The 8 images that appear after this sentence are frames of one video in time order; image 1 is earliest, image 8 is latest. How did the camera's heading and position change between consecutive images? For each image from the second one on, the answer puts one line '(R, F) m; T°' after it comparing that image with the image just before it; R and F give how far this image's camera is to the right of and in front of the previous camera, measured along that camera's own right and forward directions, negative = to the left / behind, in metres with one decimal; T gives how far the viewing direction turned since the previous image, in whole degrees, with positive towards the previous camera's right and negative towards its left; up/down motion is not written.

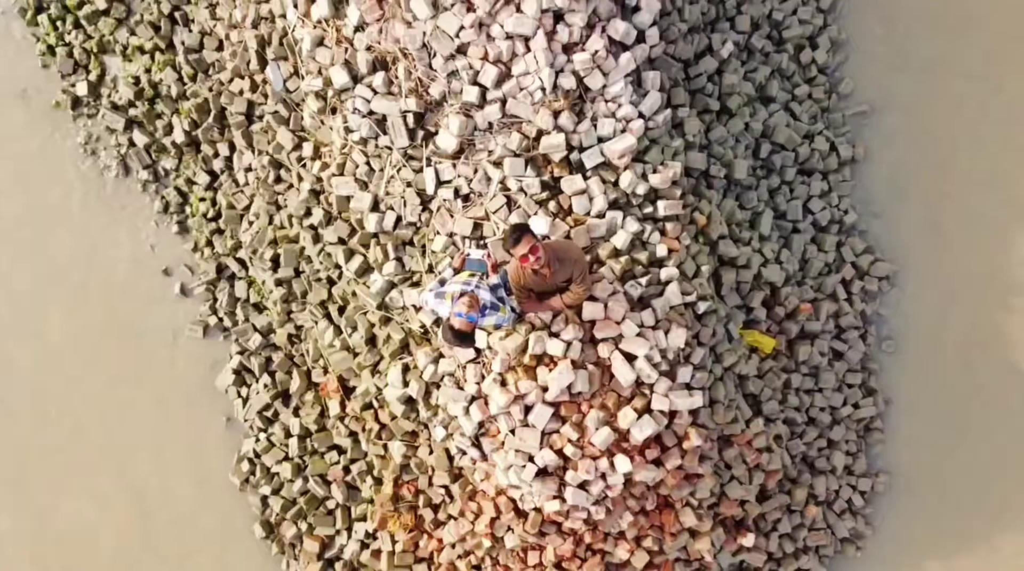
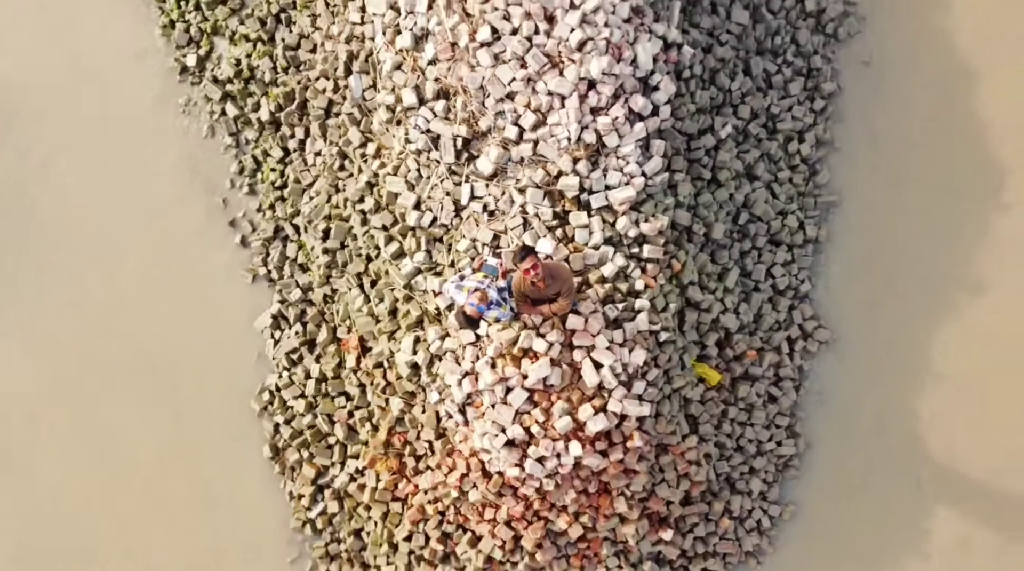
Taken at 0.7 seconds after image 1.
(0.0, -0.5) m; 0°
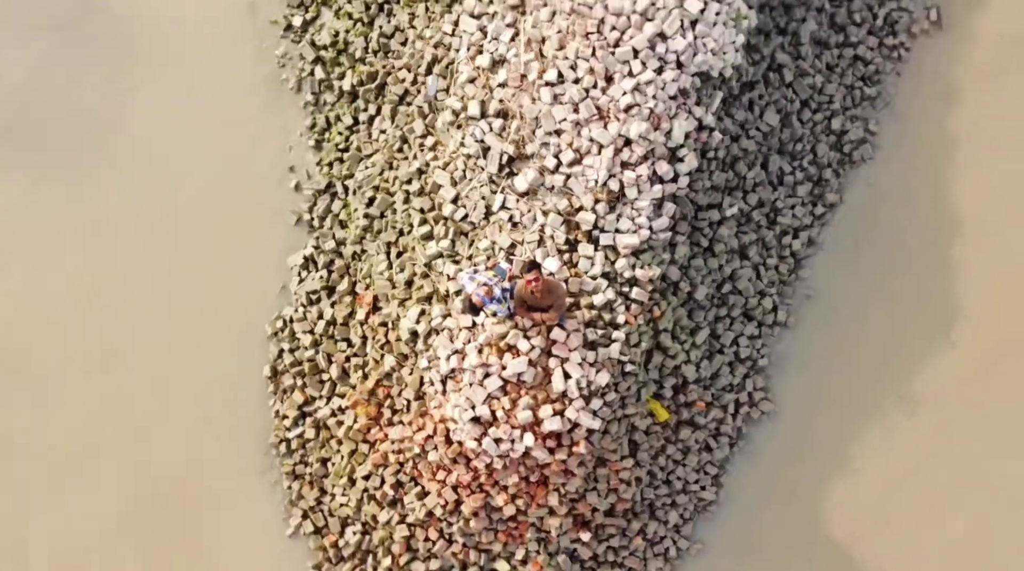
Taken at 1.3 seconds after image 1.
(0.0, -0.4) m; 0°
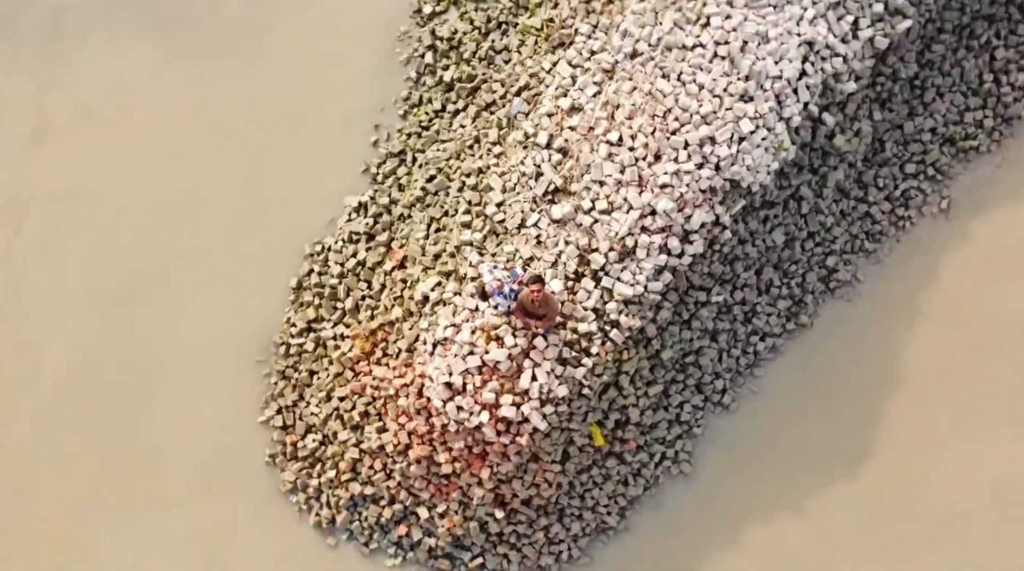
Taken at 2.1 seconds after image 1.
(0.0, -0.5) m; 0°
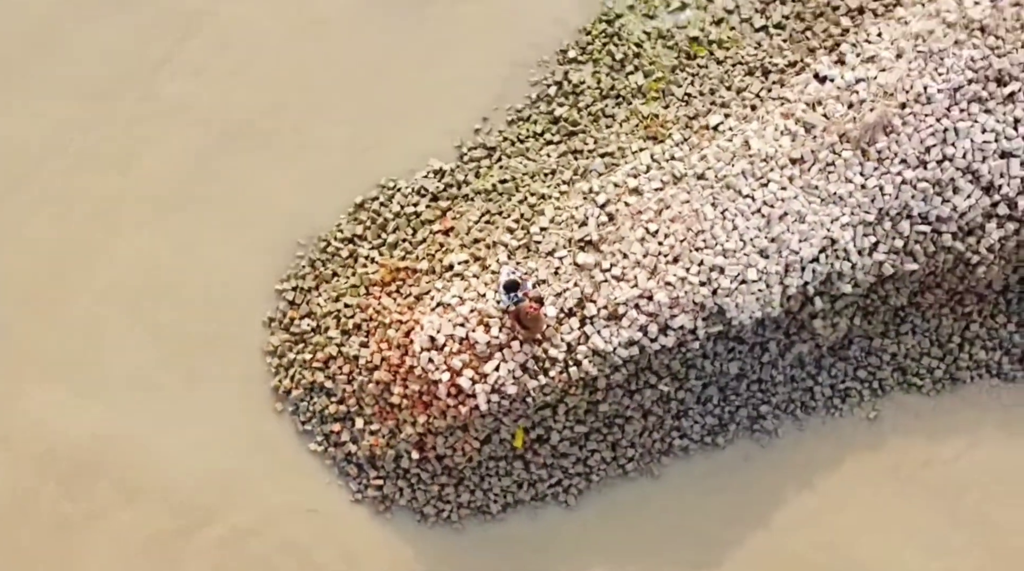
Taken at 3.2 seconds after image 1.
(0.0, -0.7) m; 0°
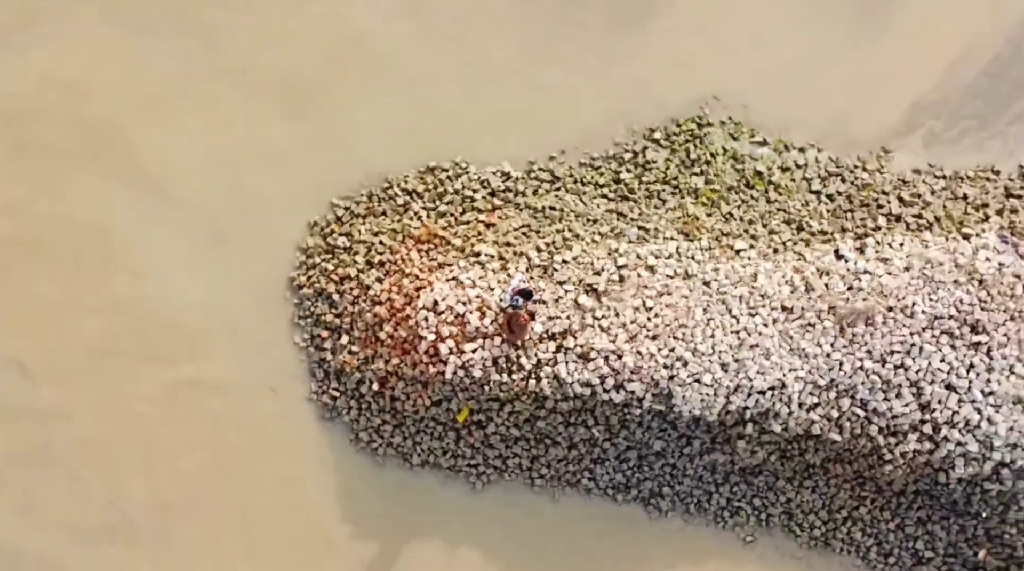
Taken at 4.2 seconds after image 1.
(0.0, -0.6) m; 0°
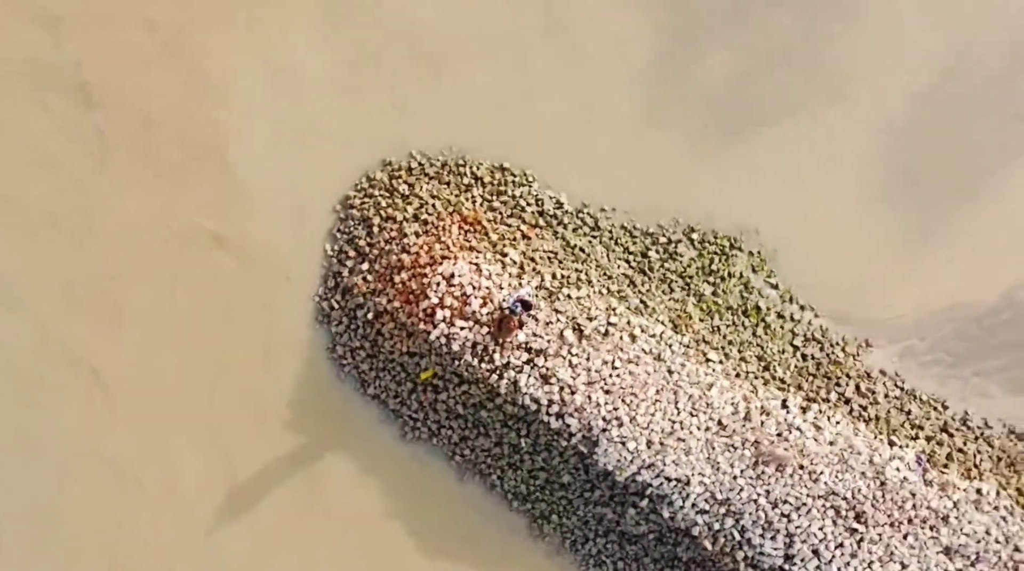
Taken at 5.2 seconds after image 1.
(0.0, -0.6) m; 0°
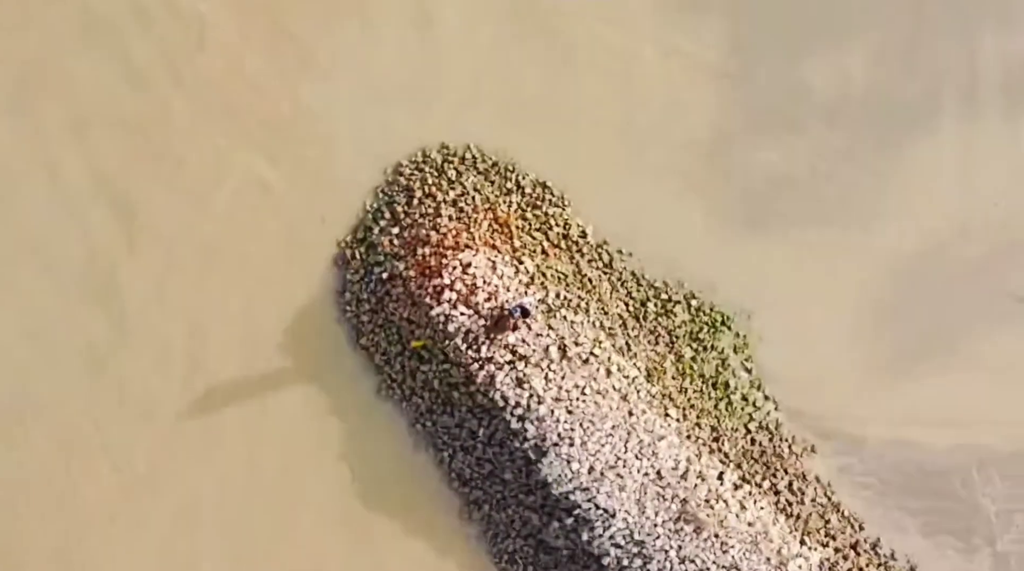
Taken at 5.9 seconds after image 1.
(0.0, -0.4) m; 0°
